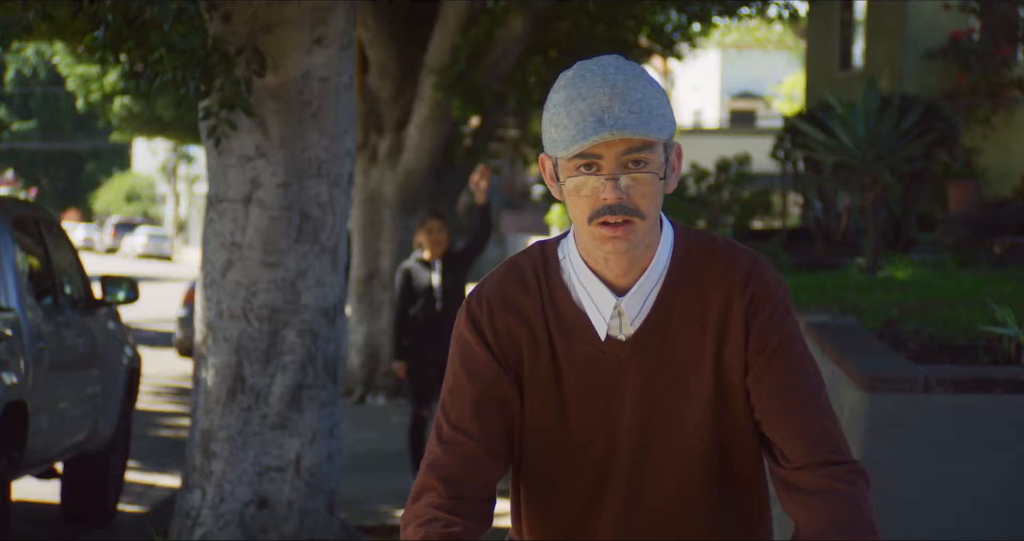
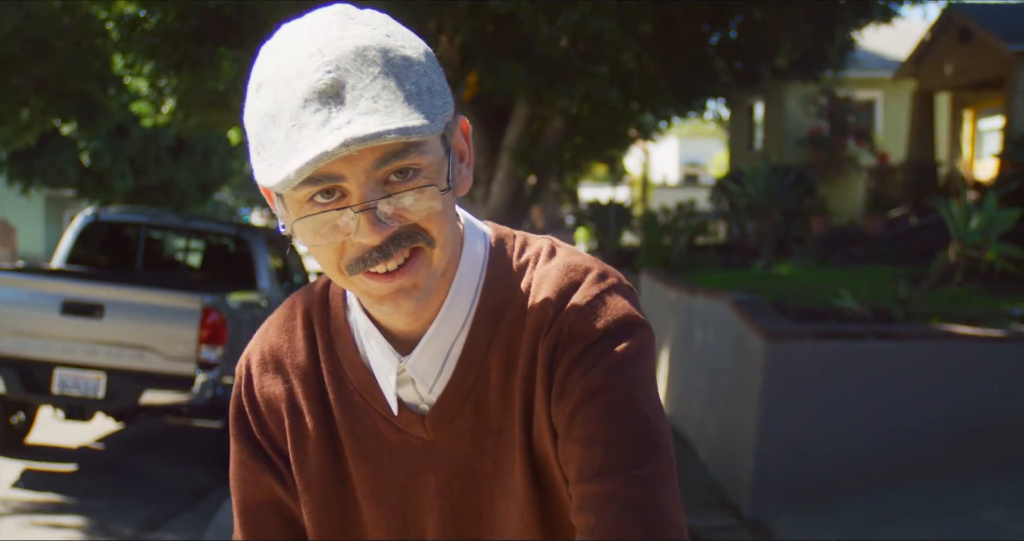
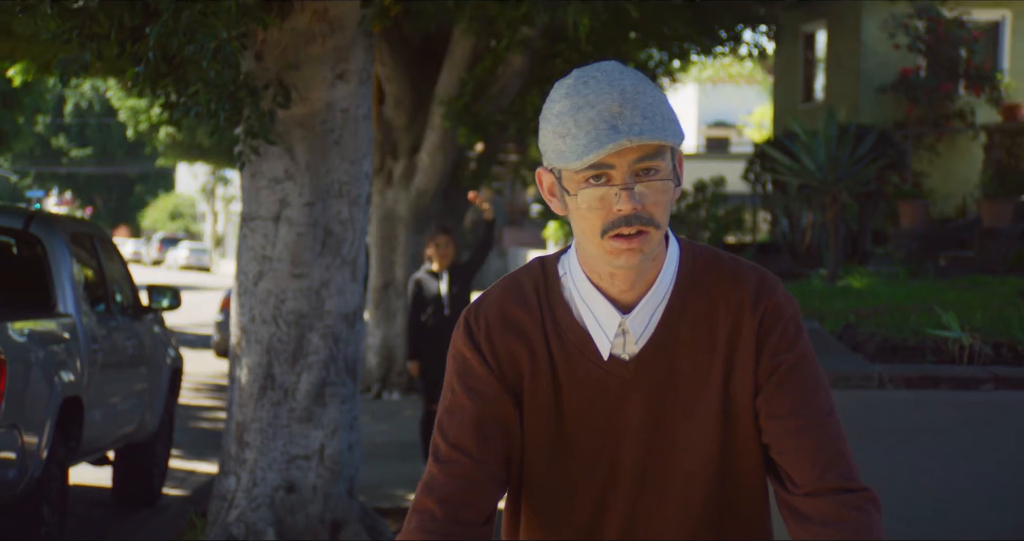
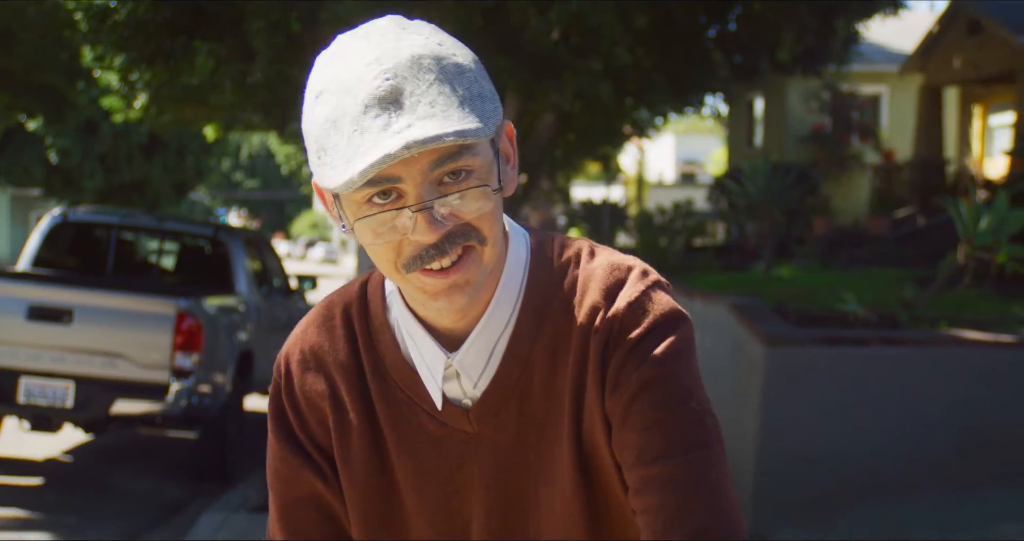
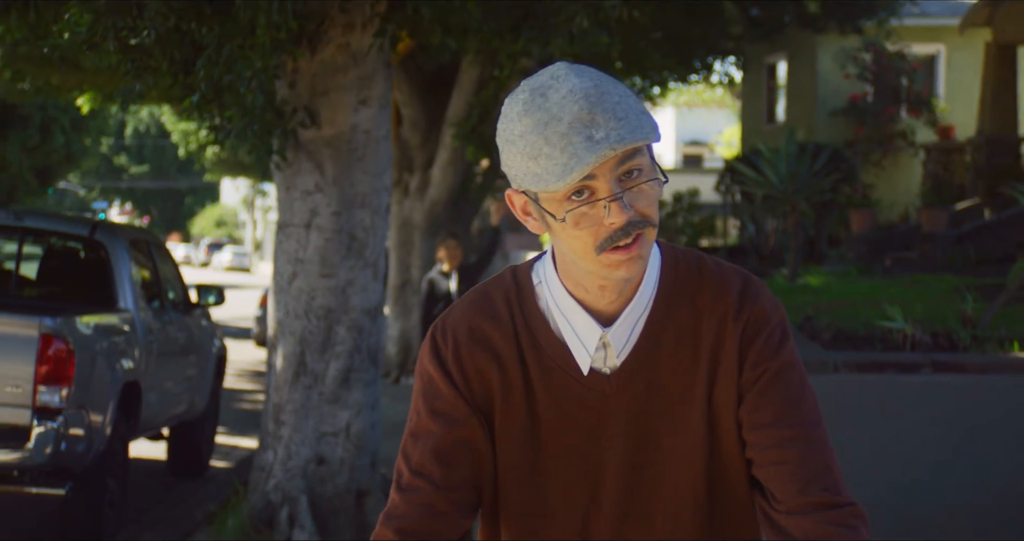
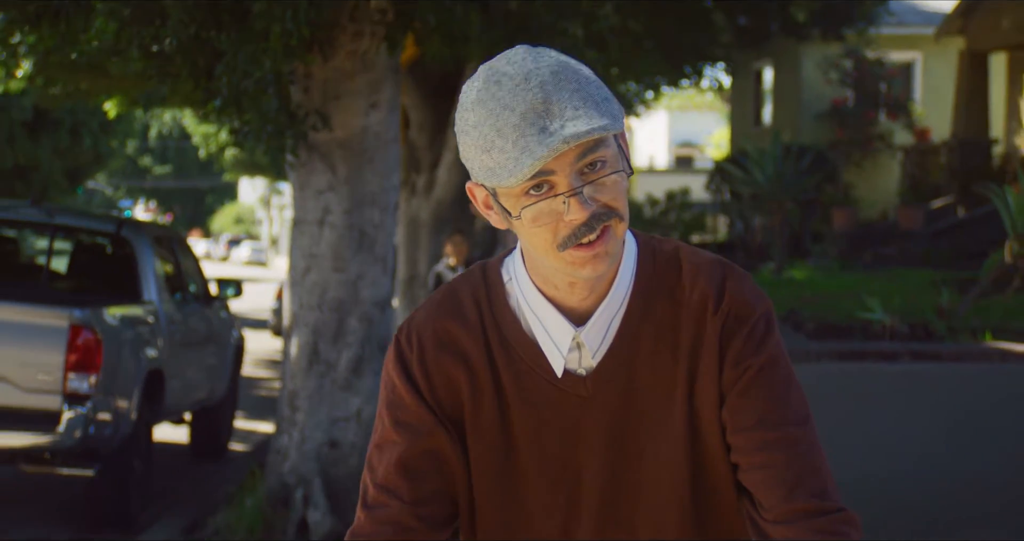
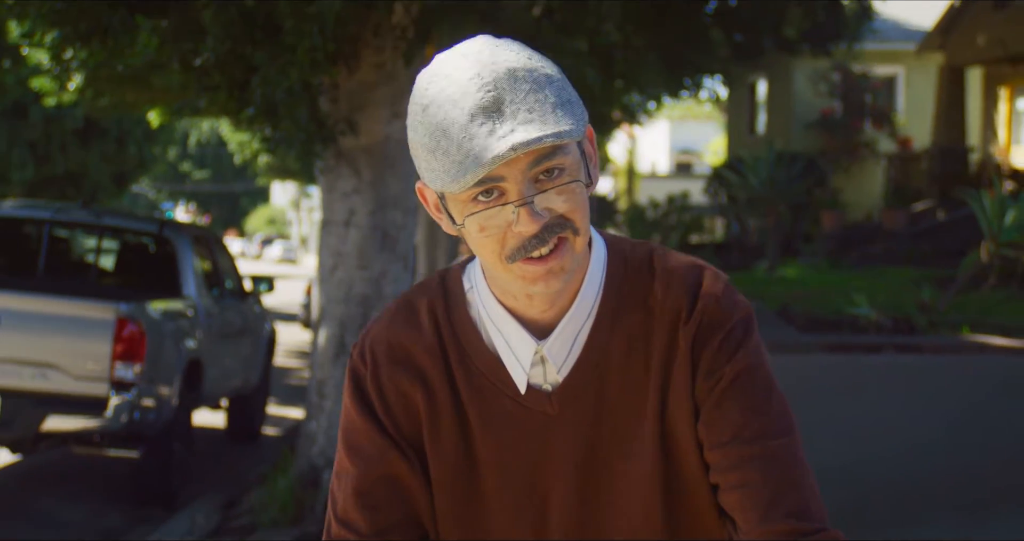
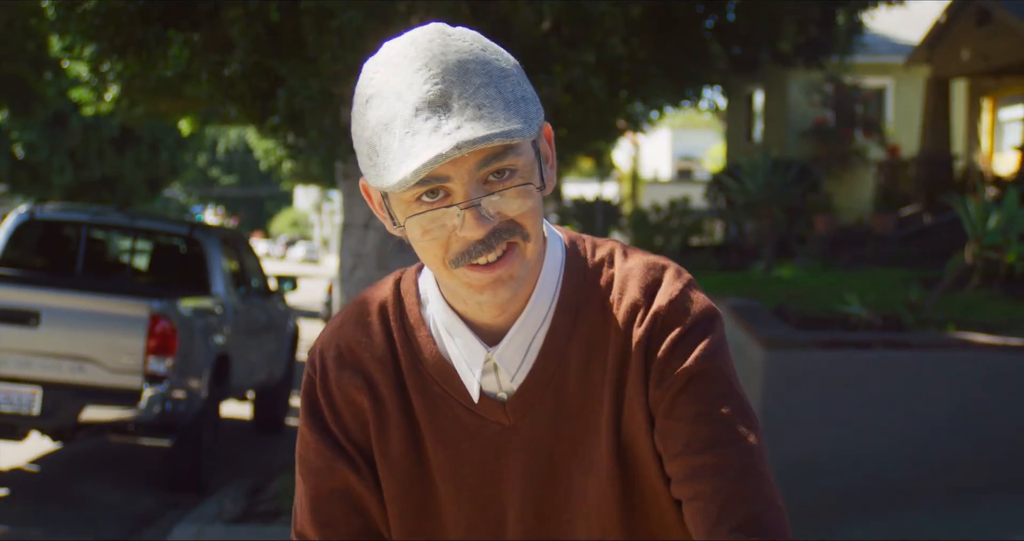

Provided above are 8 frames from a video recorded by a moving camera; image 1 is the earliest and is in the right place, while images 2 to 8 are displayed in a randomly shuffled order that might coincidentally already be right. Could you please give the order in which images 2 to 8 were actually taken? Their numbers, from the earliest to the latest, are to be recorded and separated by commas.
3, 5, 6, 7, 8, 4, 2
